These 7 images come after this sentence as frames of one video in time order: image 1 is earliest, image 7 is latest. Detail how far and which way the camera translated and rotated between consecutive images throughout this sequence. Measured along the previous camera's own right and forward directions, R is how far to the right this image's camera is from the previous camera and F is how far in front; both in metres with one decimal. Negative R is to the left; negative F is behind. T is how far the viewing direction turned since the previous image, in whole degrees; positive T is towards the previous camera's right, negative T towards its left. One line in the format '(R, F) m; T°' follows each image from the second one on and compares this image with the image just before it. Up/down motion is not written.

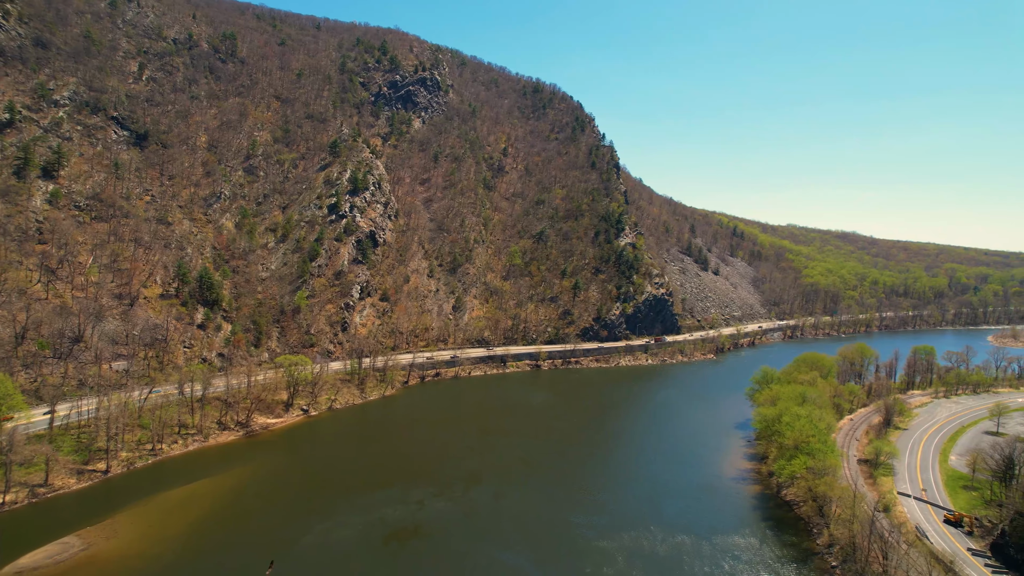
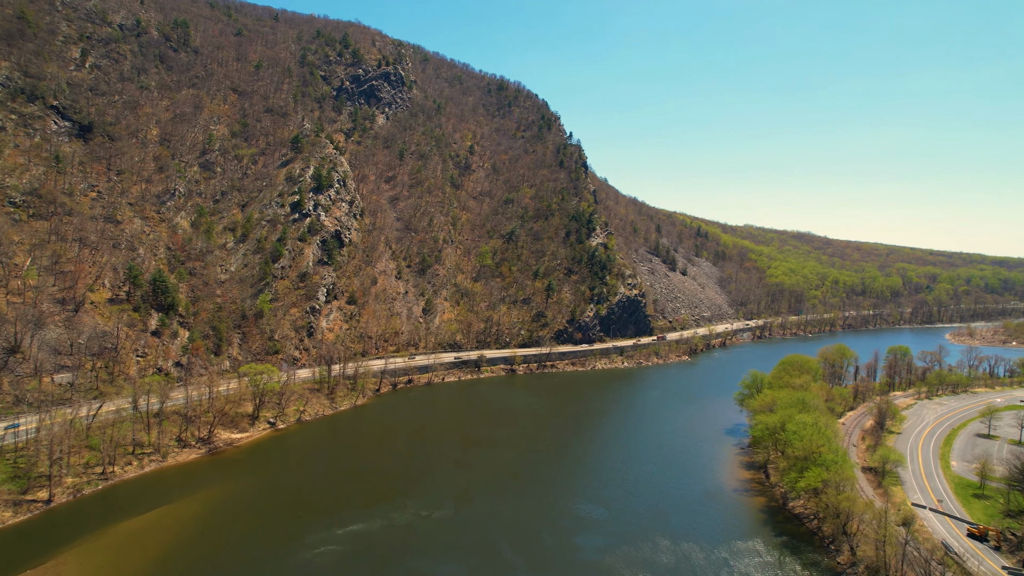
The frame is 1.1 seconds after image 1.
(-1.8, +2.9) m; +4°
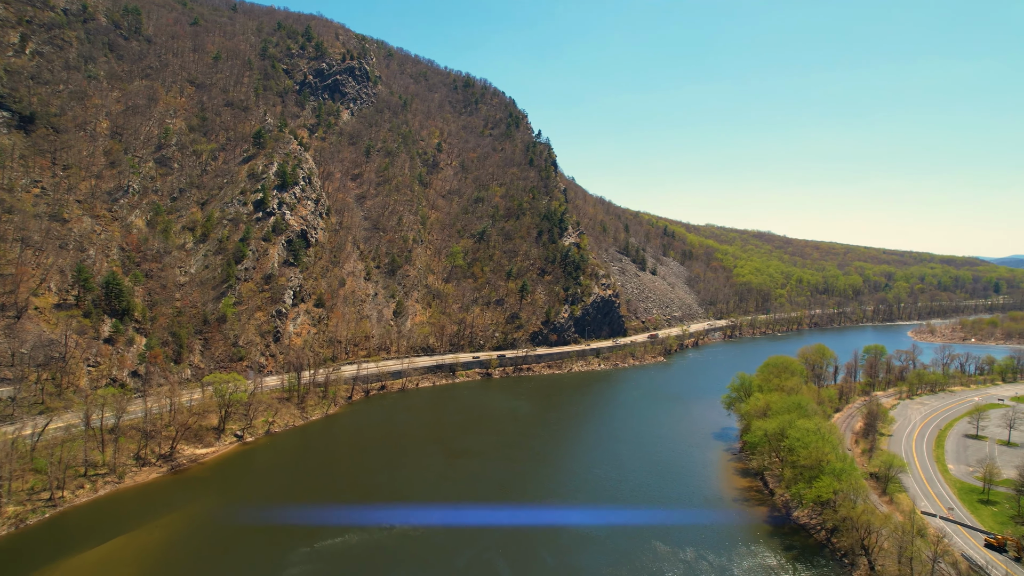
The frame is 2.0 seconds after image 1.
(-1.6, +2.4) m; +3°
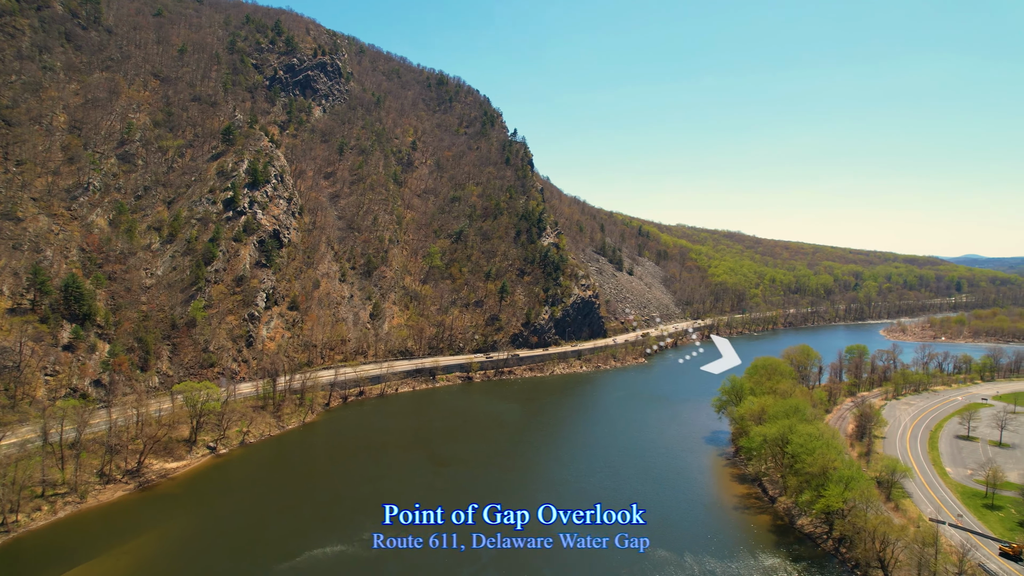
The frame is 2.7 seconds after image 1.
(-1.2, +1.8) m; +3°
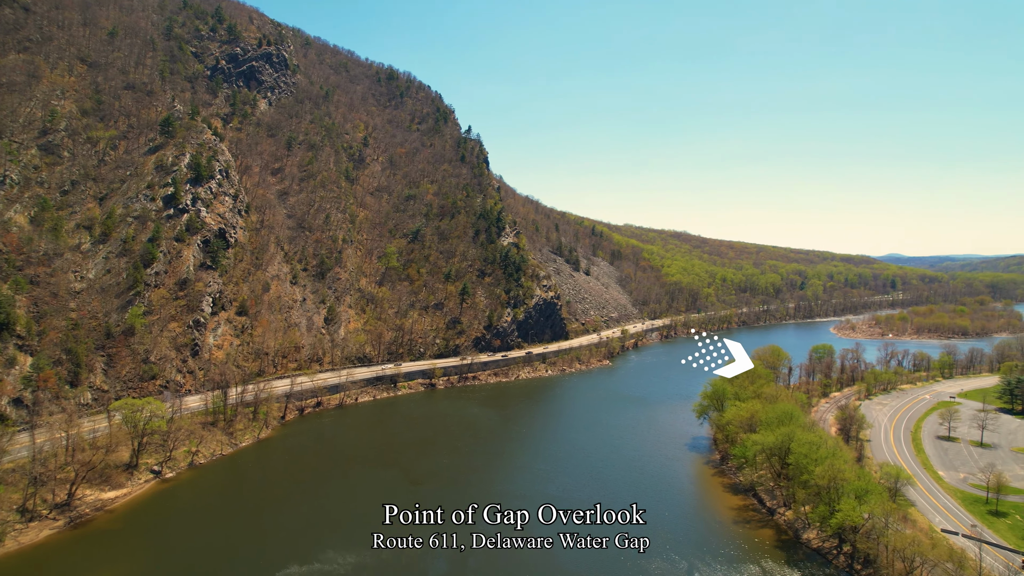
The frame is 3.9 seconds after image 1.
(-2.0, +3.1) m; +5°
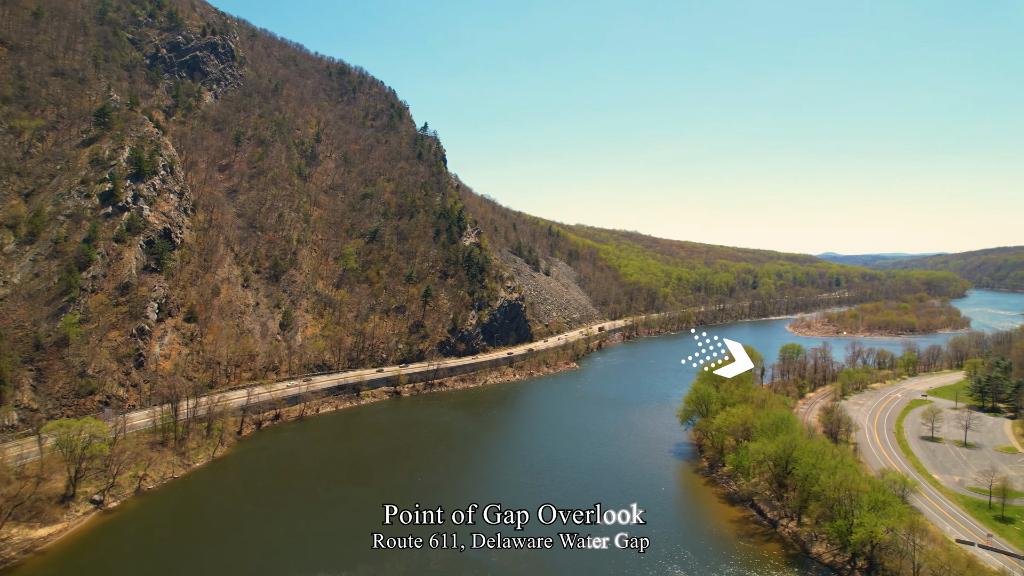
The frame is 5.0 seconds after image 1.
(-1.9, +2.8) m; +4°
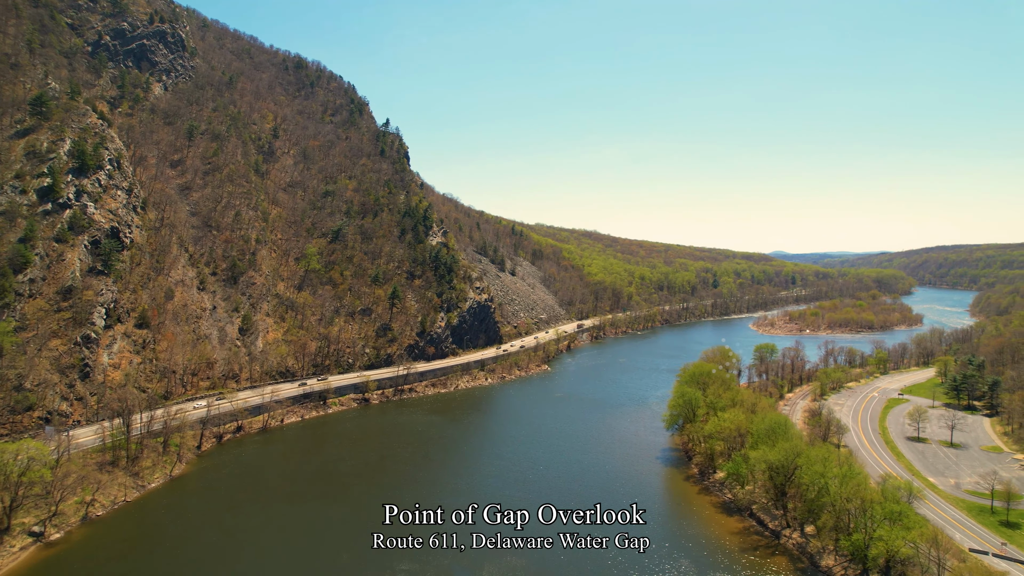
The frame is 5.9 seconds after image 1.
(-1.5, +2.3) m; +4°
